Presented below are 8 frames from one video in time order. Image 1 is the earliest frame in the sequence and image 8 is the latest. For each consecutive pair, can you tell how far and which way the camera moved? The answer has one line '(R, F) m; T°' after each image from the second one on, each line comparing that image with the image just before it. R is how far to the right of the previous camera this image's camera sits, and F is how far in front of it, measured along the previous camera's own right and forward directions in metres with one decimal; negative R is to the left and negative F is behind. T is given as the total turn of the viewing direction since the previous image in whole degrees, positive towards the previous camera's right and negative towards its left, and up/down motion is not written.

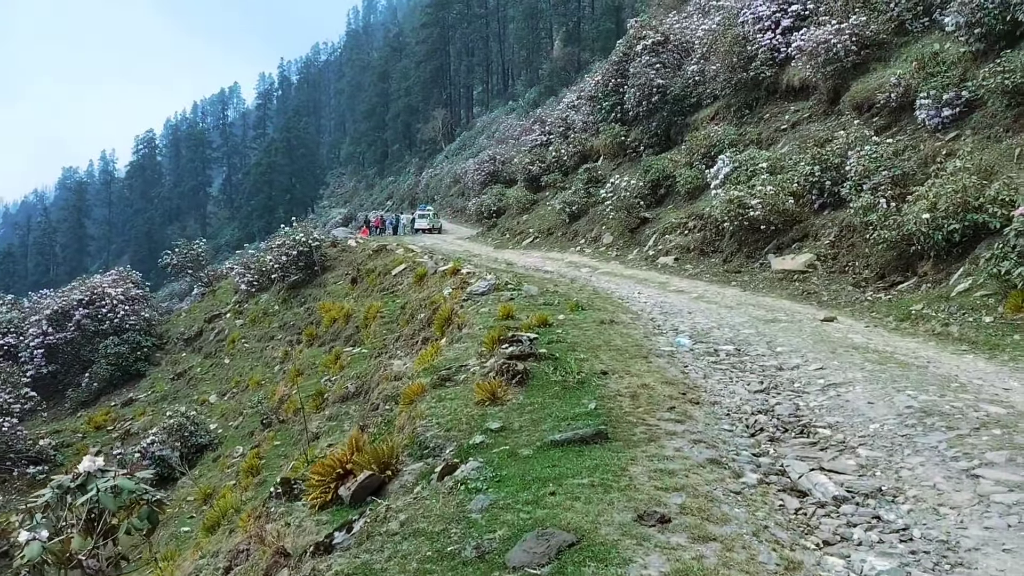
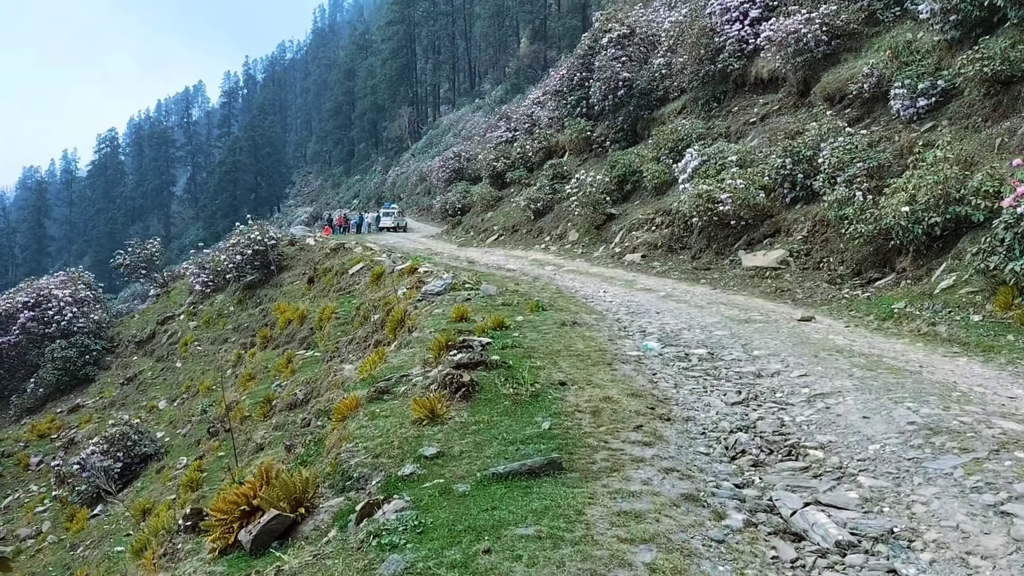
(+0.1, +0.7) m; +2°
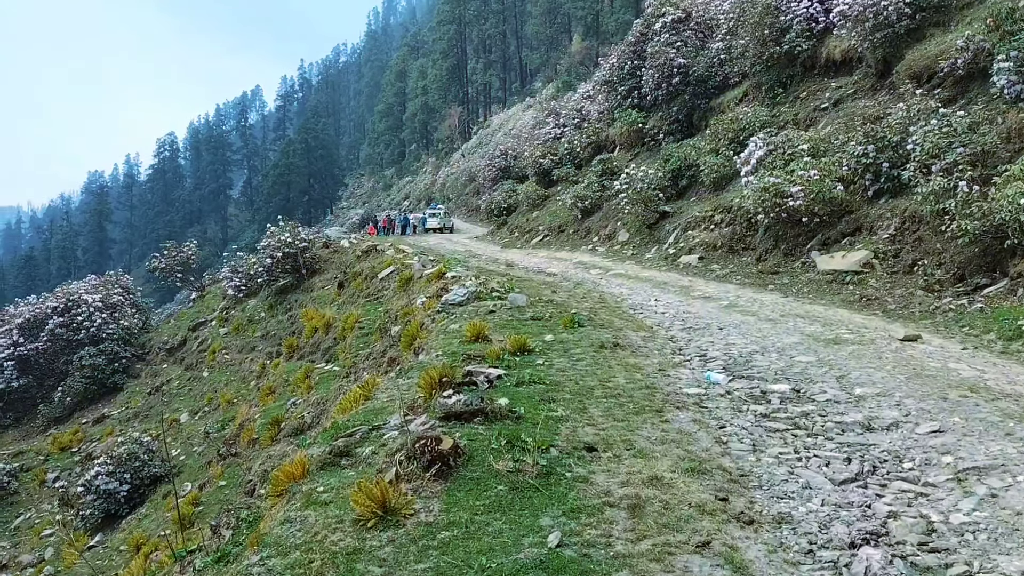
(+0.2, +1.5) m; -4°
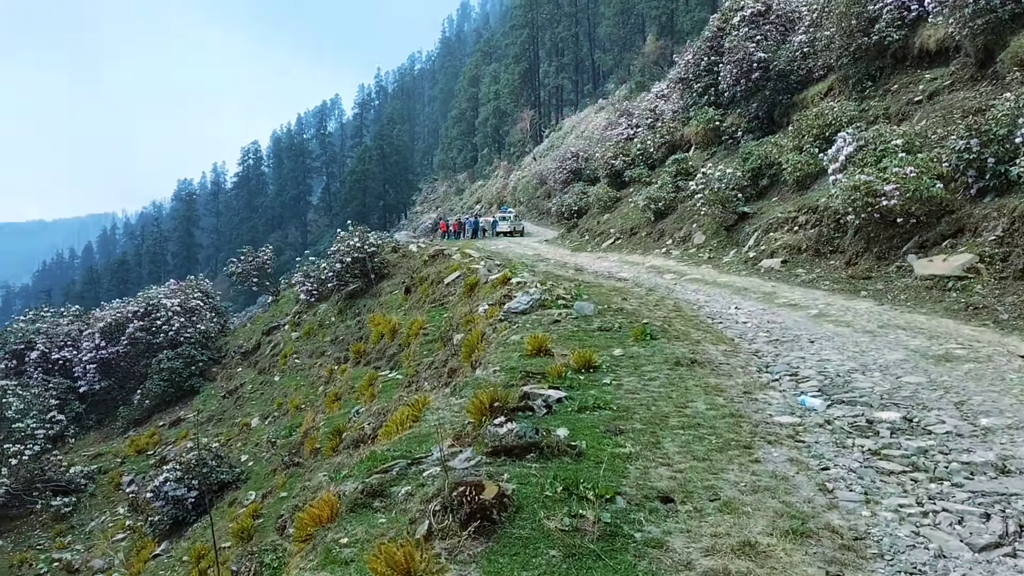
(0.0, +0.5) m; -5°
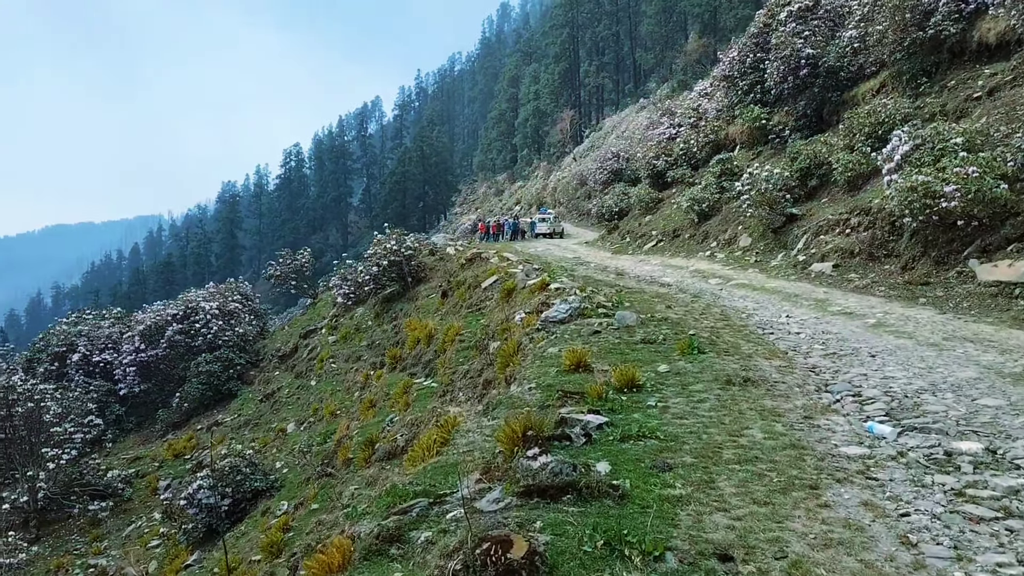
(0.0, +0.4) m; -3°
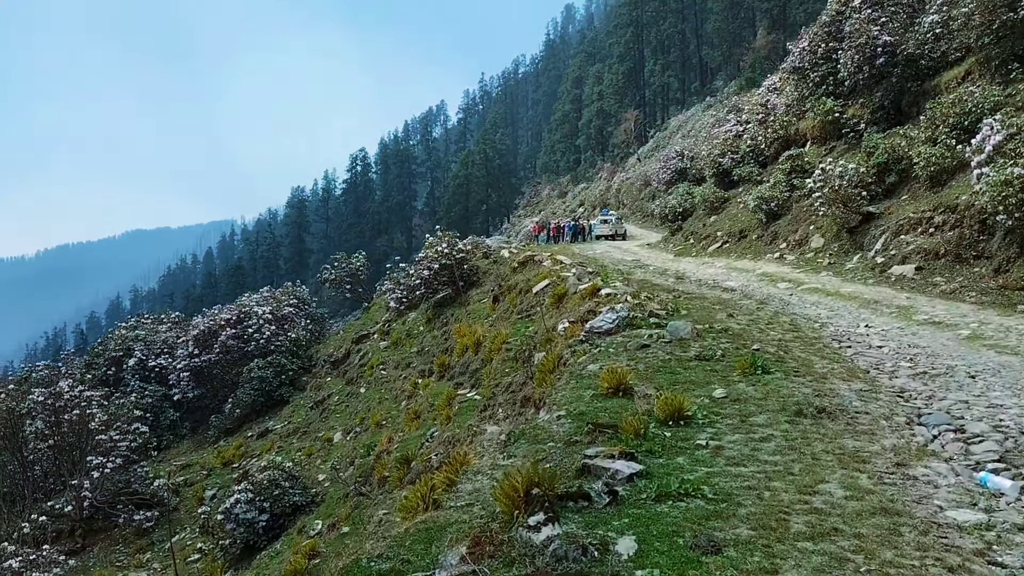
(+0.2, +0.8) m; -4°
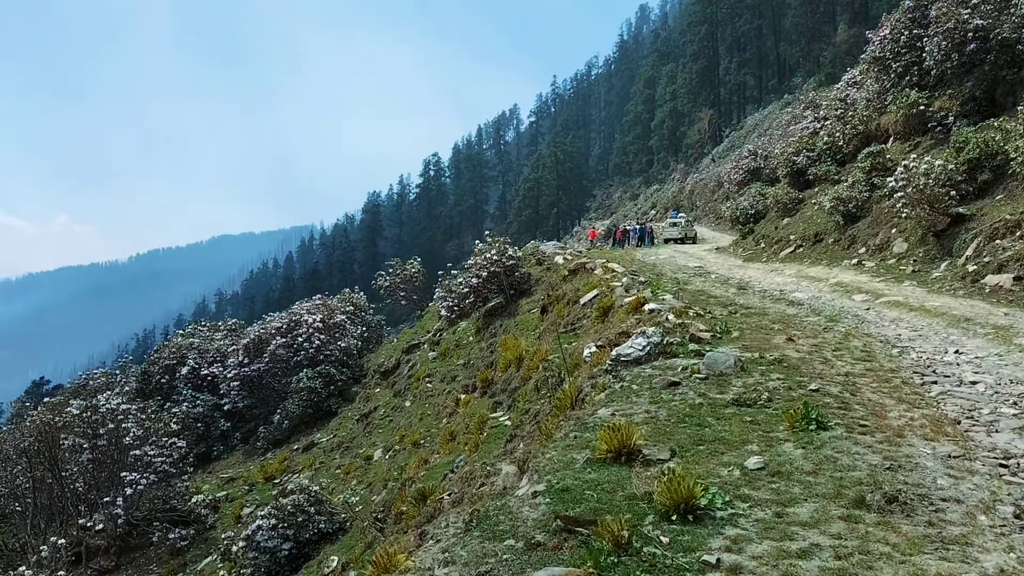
(+0.4, +1.0) m; -5°
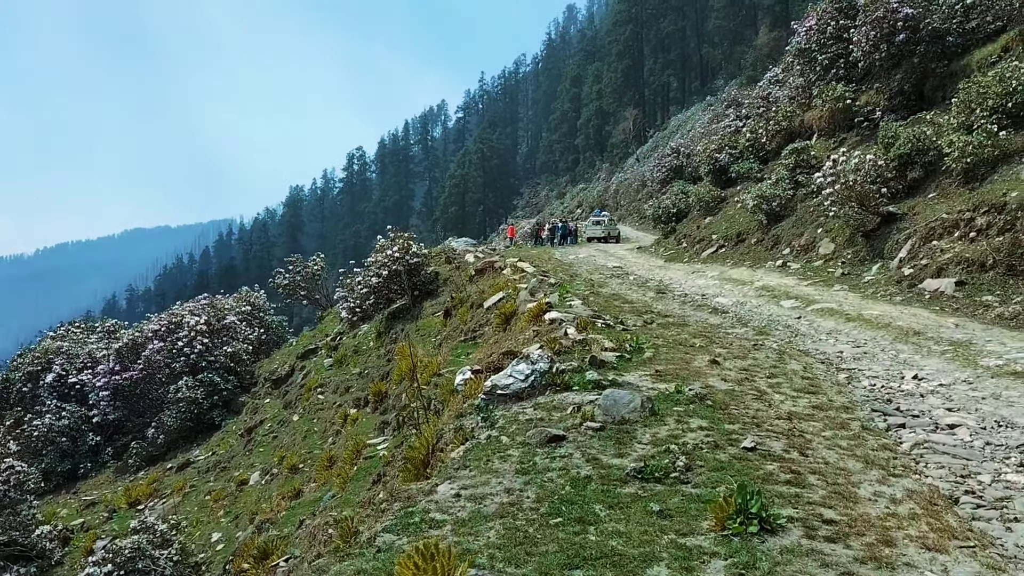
(+0.4, +1.5) m; +5°
